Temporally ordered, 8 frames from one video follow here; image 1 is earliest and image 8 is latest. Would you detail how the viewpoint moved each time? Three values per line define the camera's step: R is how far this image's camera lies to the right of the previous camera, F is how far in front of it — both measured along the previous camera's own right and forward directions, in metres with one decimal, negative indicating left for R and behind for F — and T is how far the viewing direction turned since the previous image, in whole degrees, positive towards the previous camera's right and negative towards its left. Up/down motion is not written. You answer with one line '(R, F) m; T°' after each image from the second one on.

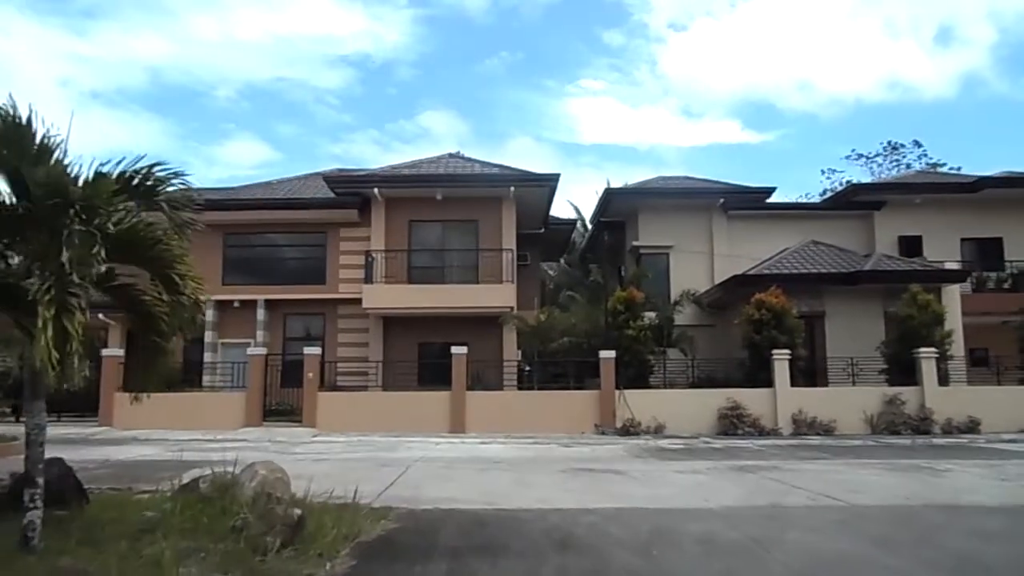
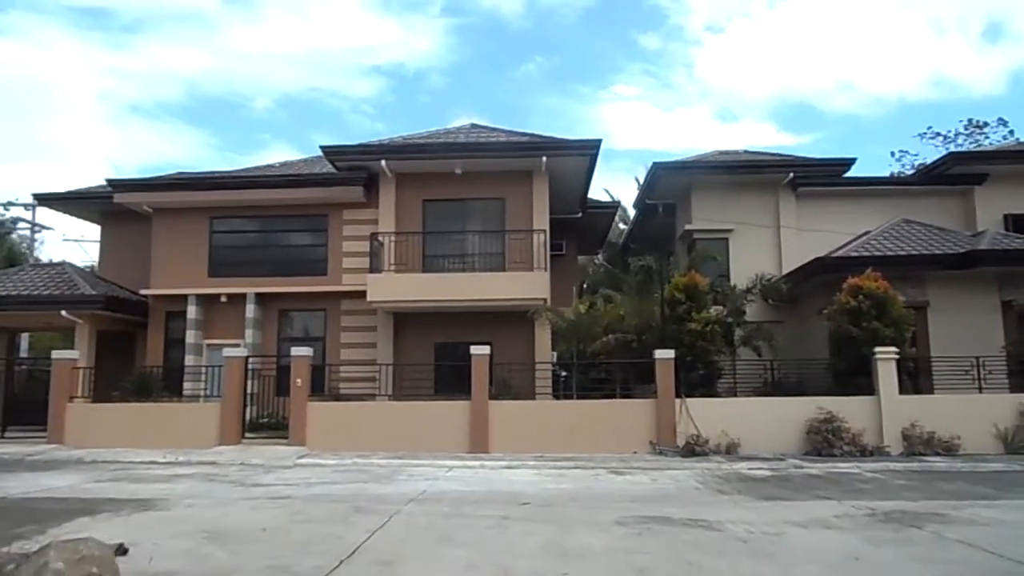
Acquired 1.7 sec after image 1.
(0.0, +4.0) m; -2°
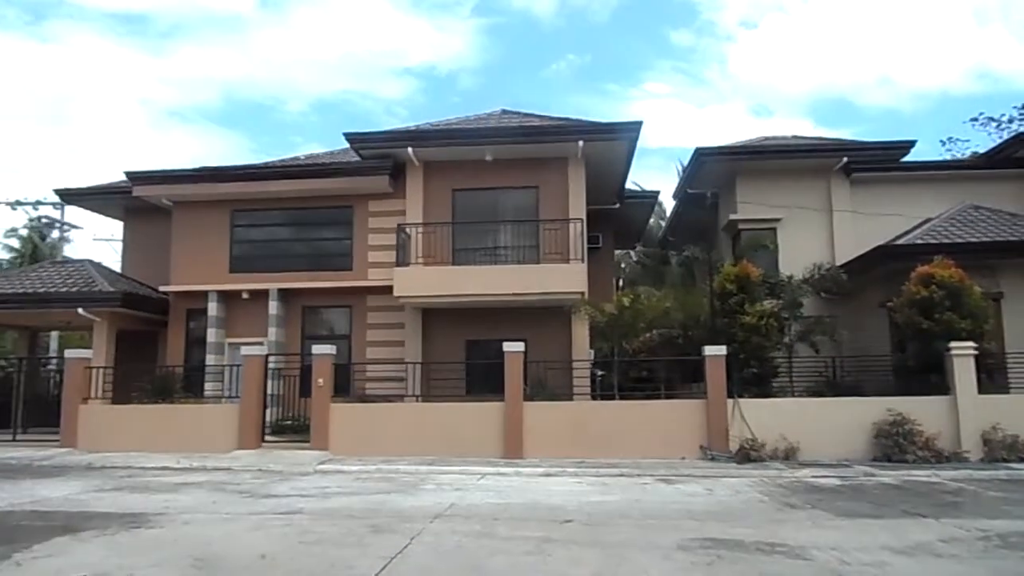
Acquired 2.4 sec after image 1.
(-0.1, +1.2) m; -2°
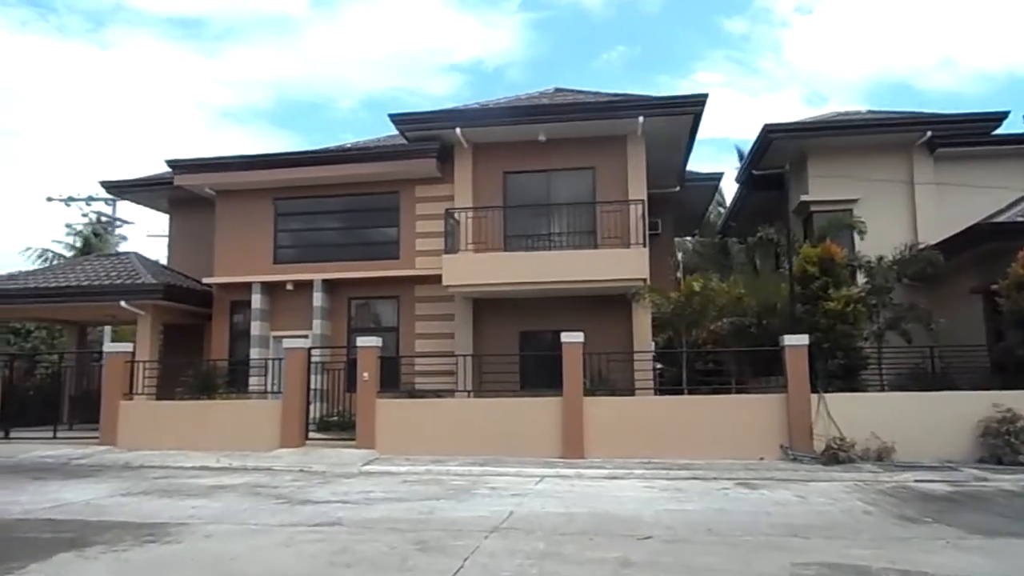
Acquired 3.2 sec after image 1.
(-0.1, +1.2) m; -4°
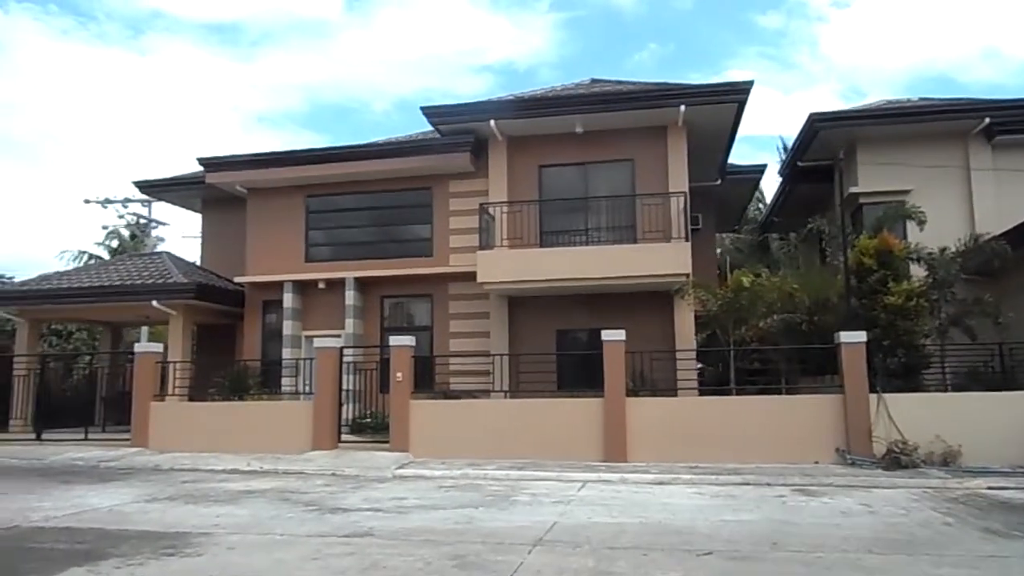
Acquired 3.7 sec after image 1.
(-0.1, +0.6) m; -2°
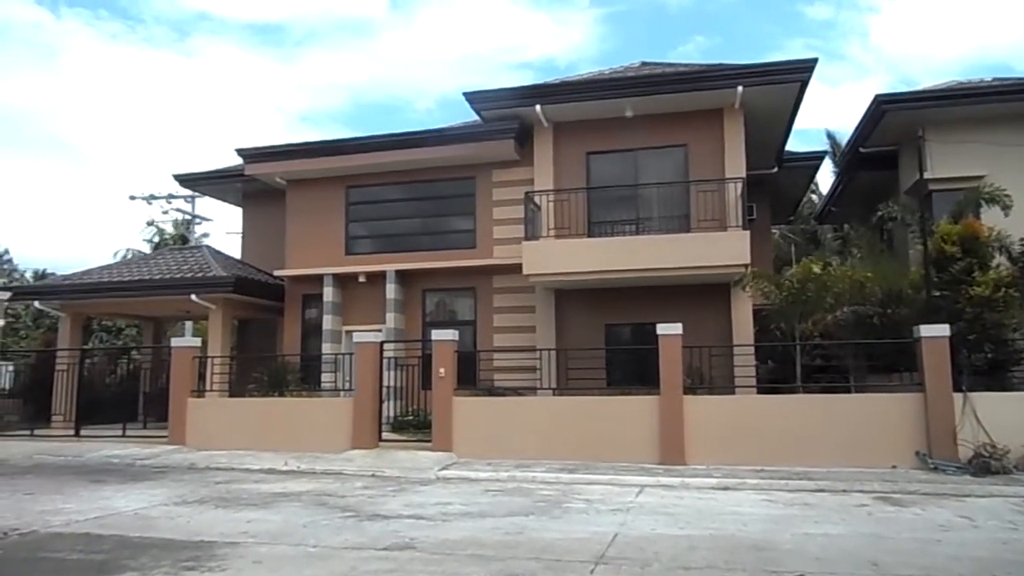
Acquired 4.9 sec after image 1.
(-0.1, +0.8) m; -3°
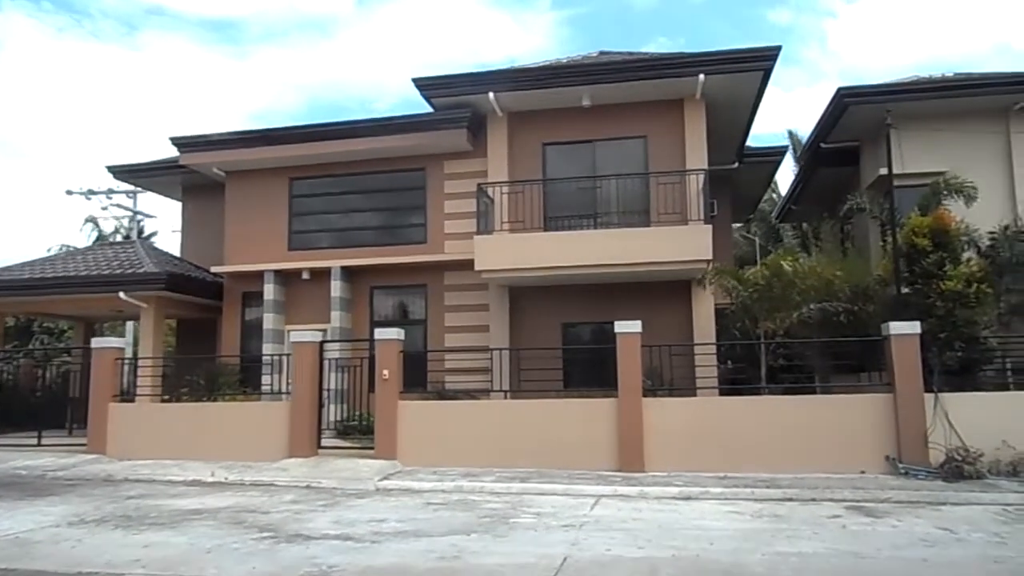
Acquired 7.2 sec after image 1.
(+0.2, +0.9) m; +3°
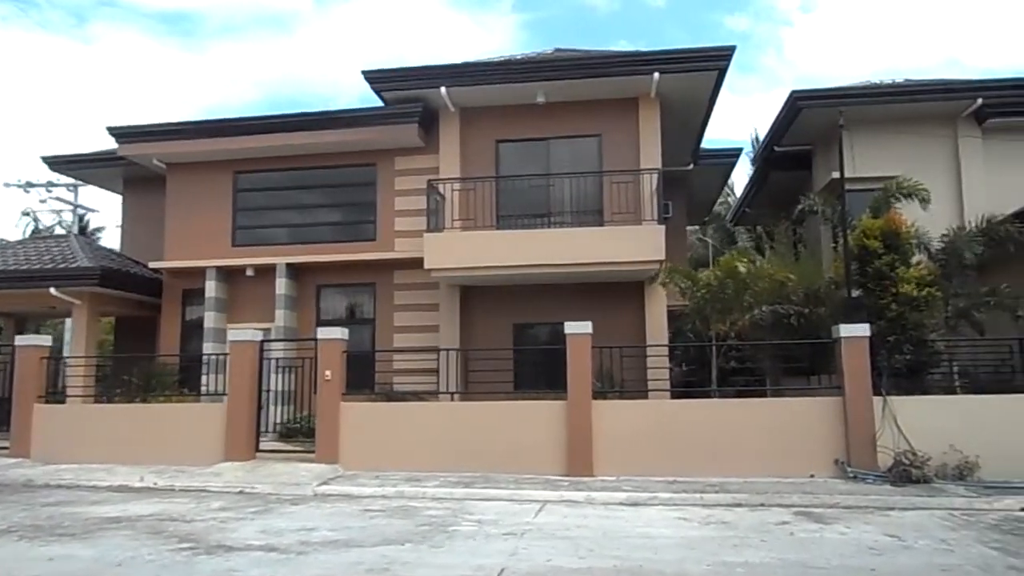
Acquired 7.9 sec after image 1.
(+0.2, +0.3) m; +3°
